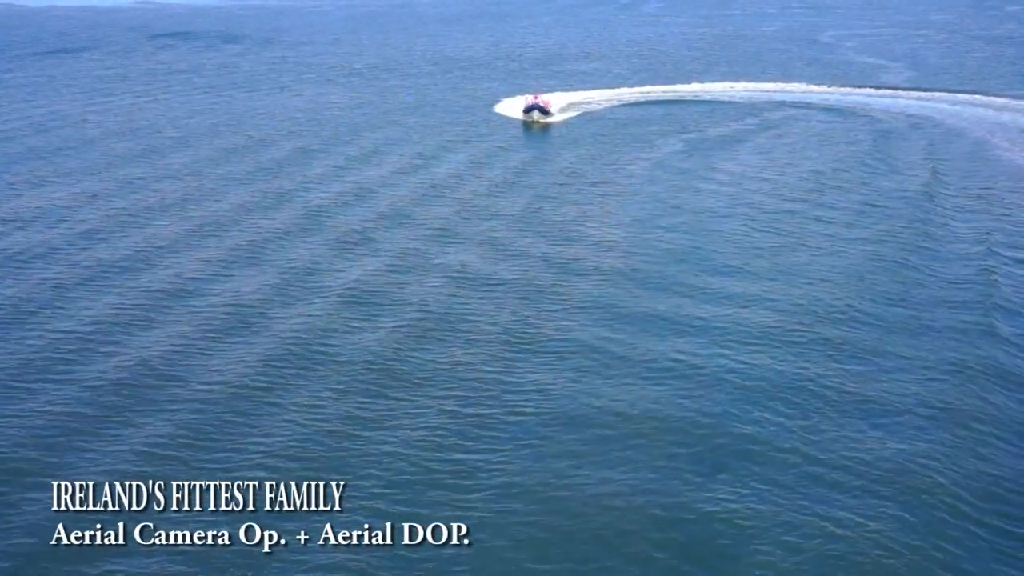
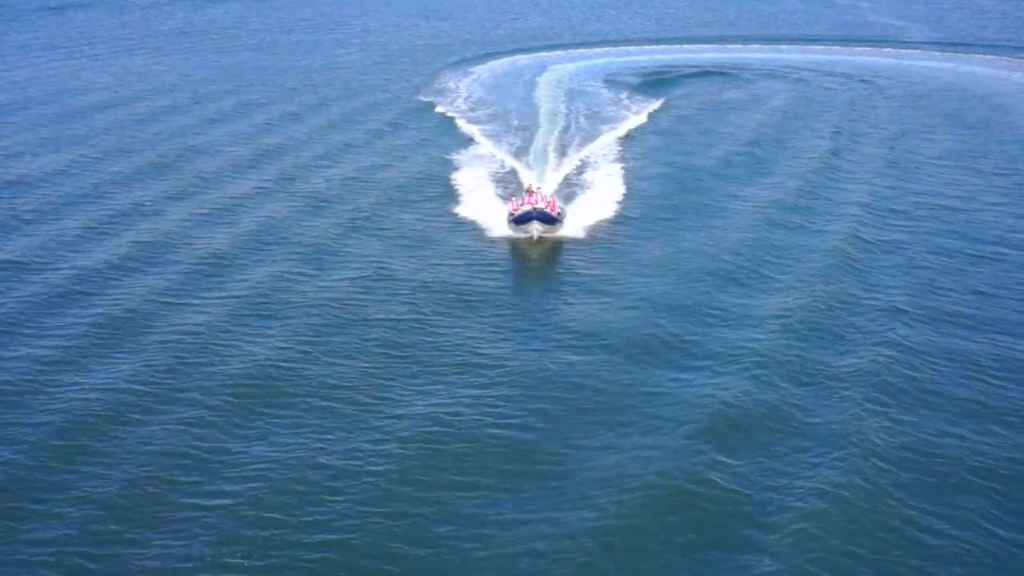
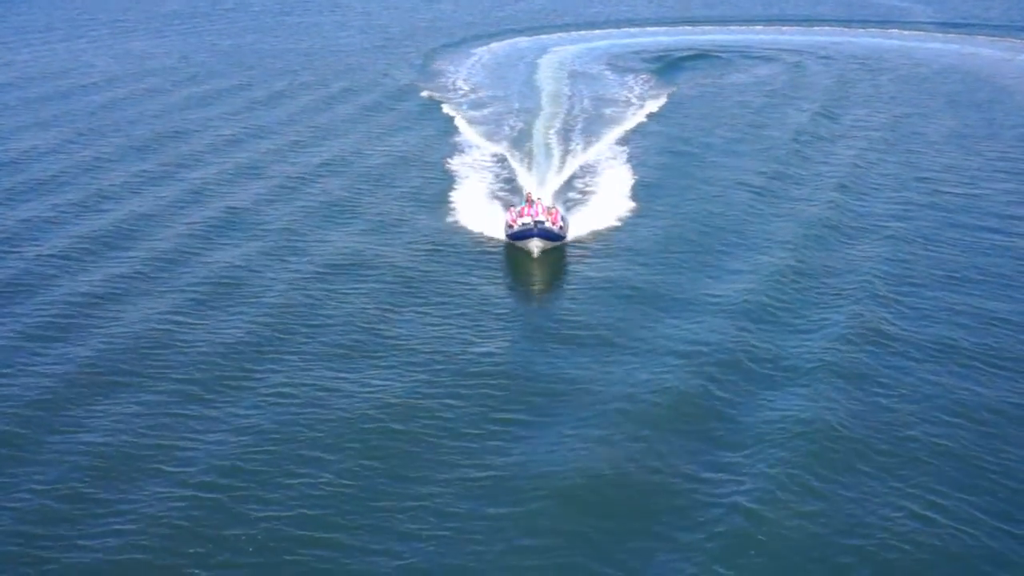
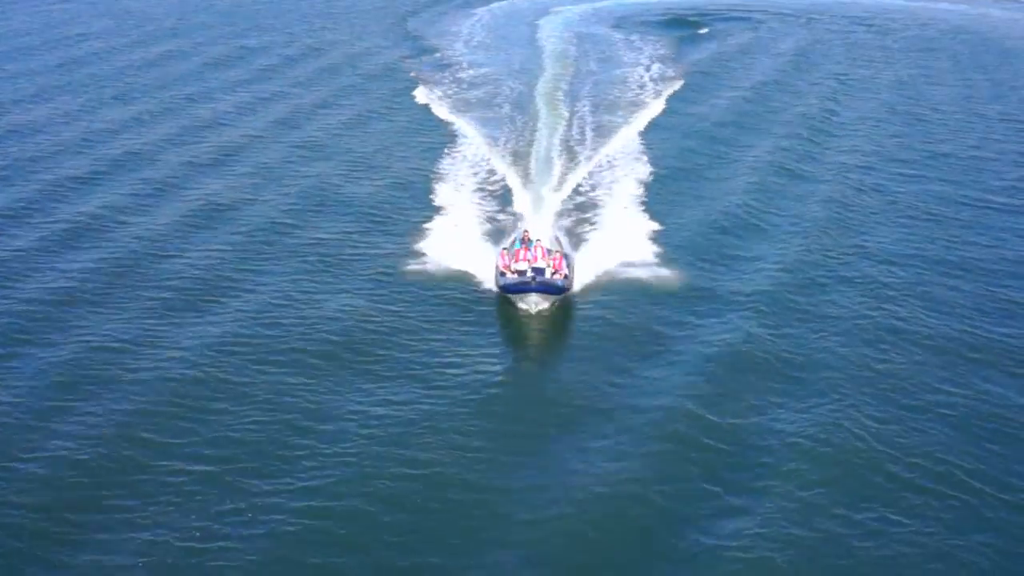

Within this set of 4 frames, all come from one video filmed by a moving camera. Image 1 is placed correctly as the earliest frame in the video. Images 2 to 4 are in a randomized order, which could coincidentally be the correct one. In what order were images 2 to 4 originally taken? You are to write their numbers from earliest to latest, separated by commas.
2, 3, 4
